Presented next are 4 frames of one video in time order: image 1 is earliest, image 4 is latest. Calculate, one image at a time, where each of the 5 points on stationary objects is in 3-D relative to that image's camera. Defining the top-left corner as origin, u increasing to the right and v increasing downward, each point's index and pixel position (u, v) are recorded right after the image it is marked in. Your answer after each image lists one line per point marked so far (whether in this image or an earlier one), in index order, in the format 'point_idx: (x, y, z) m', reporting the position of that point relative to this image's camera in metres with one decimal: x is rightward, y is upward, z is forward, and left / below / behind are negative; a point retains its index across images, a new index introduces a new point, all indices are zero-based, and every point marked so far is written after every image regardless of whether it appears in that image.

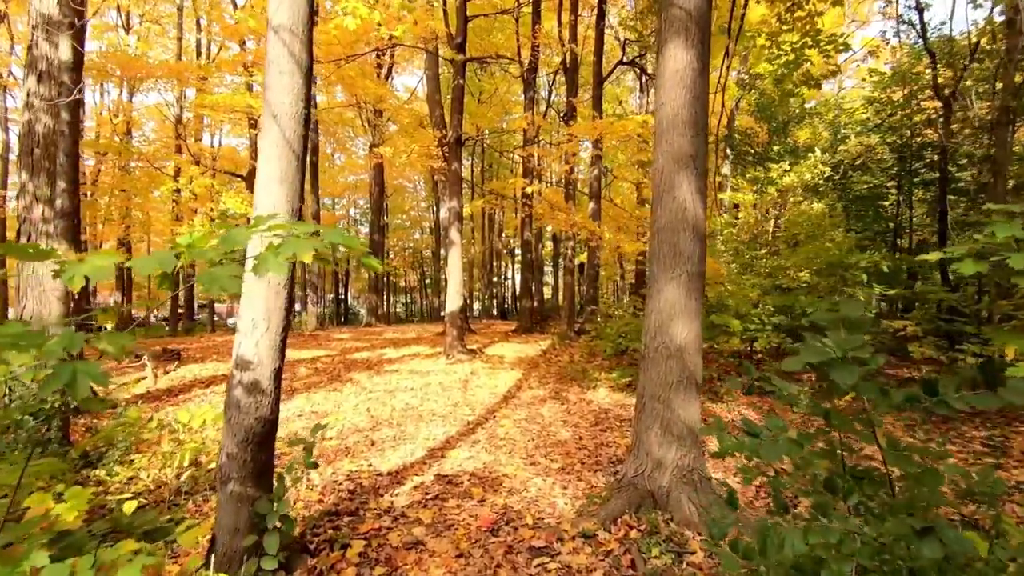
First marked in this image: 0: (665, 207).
0: (+1.1, +0.6, +3.6) m
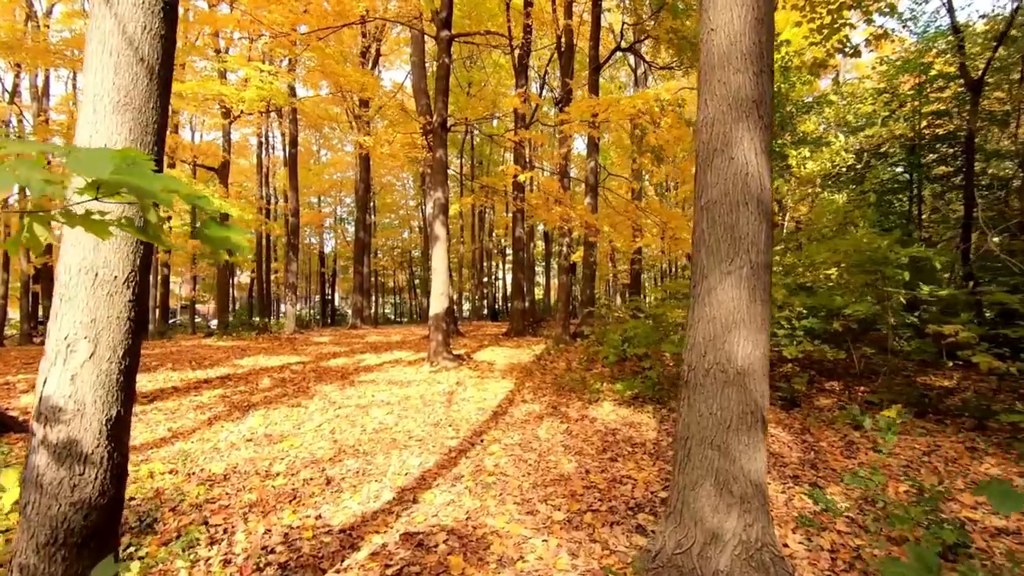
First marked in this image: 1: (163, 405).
0: (+1.1, +0.6, +2.6) m
1: (-5.0, -1.7, +7.2) m
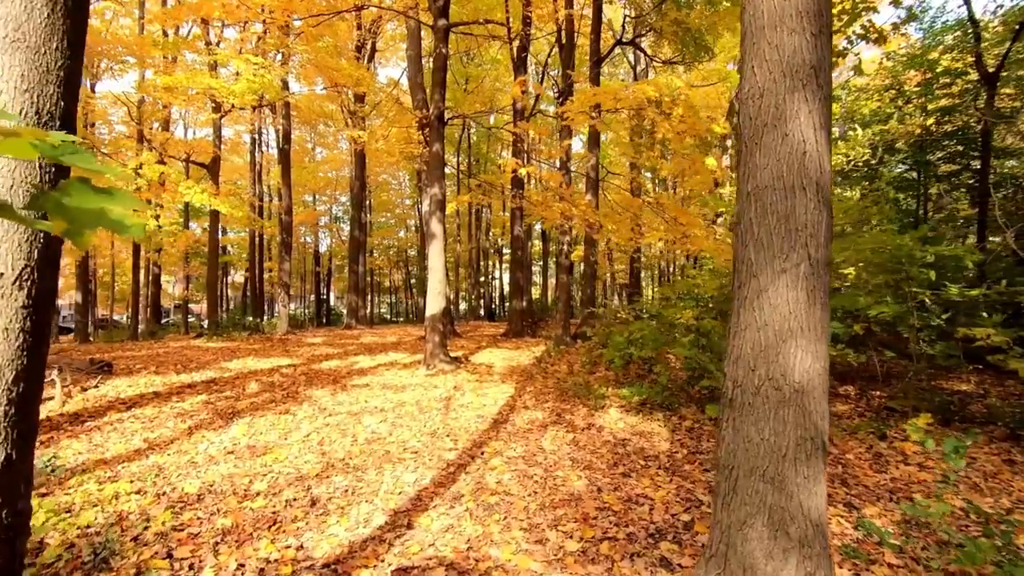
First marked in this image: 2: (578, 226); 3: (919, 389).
0: (+1.1, +0.6, +2.2) m
1: (-5.0, -1.7, +6.8) m
2: (+1.6, +1.5, +11.9) m
3: (+5.4, -1.3, +6.7) m
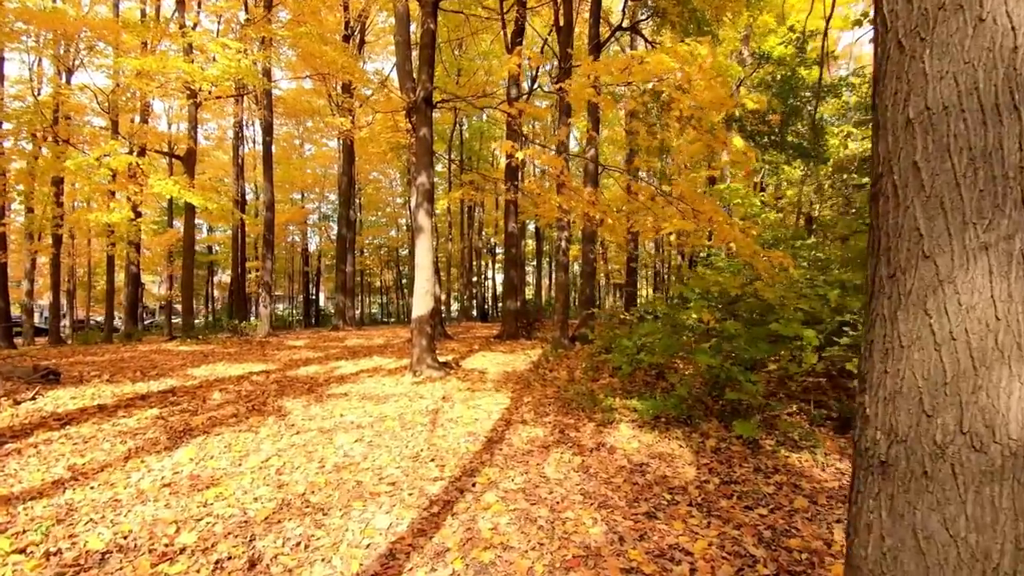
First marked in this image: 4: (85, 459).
0: (+1.1, +0.6, +1.3) m
1: (-5.1, -1.7, +5.8) m
2: (+1.5, +1.5, +11.1) m
3: (+5.4, -1.3, +5.9) m
4: (-4.3, -1.7, +5.1) m
